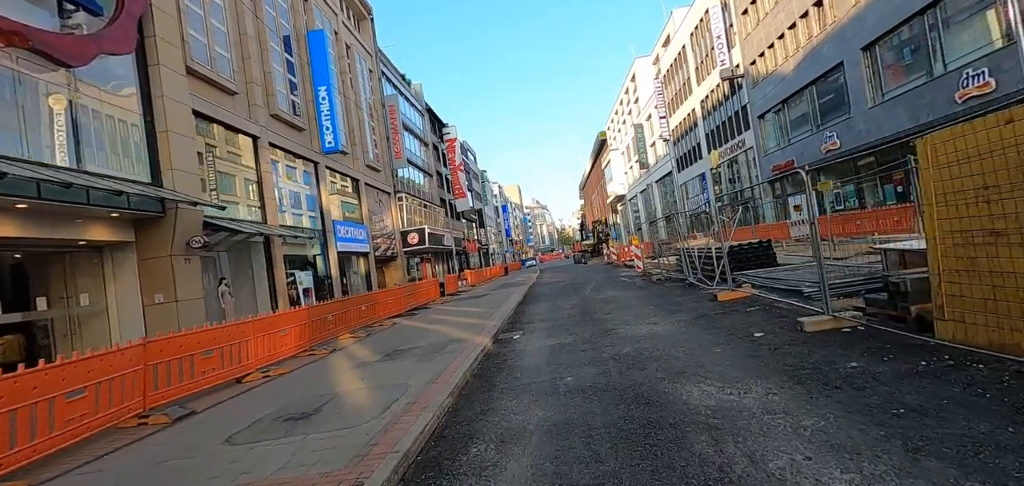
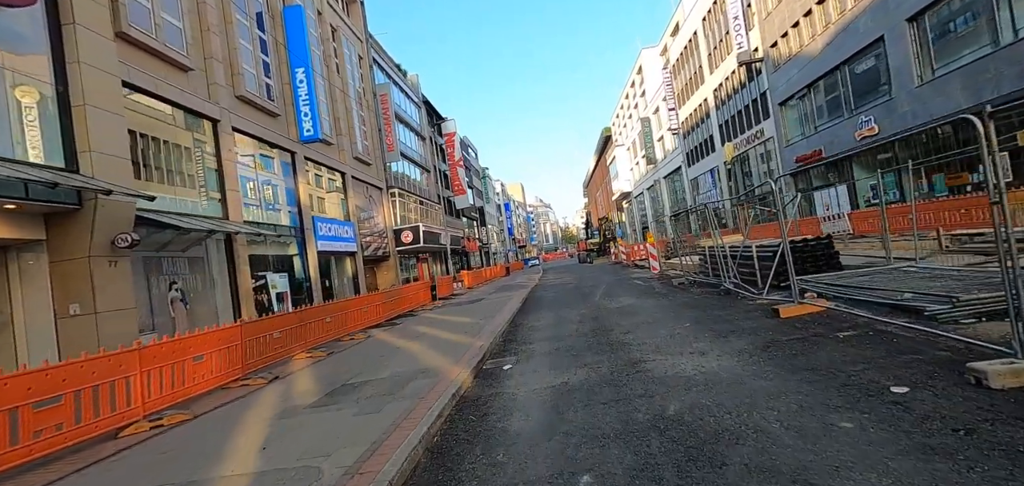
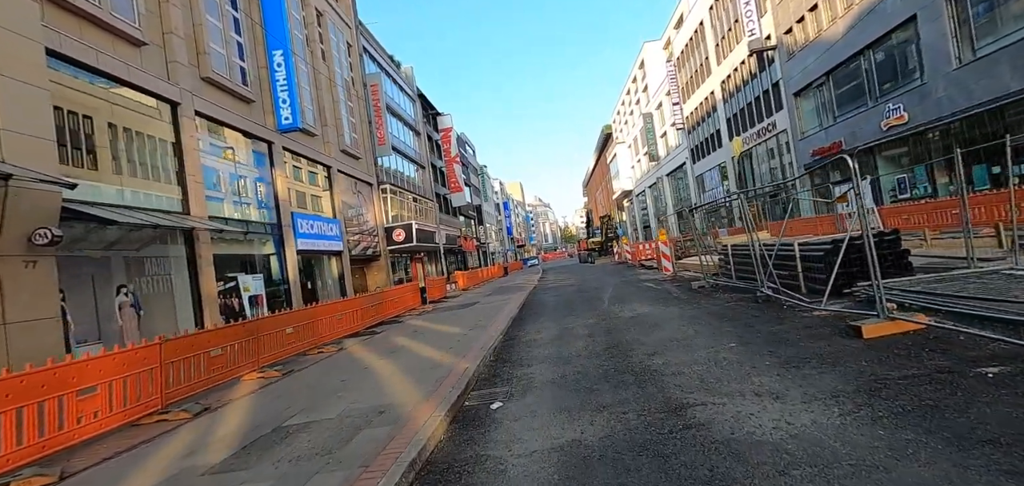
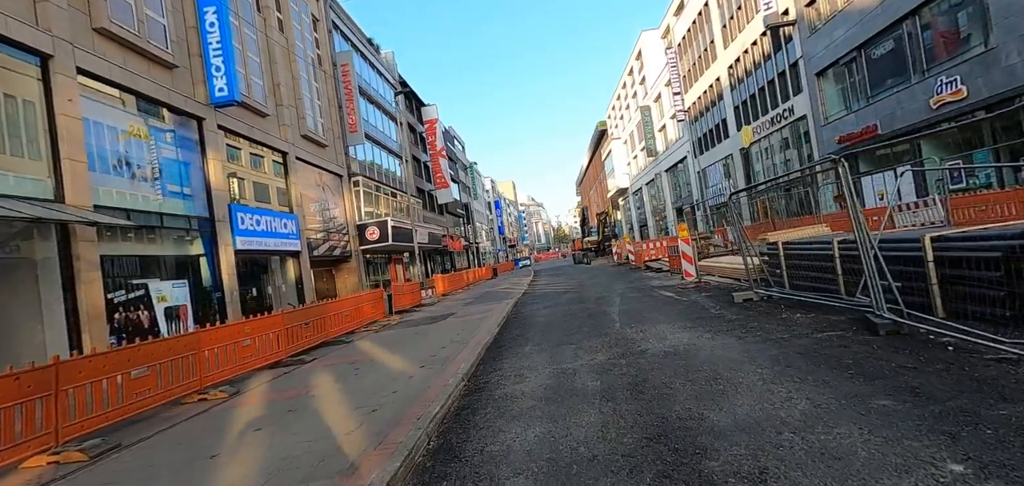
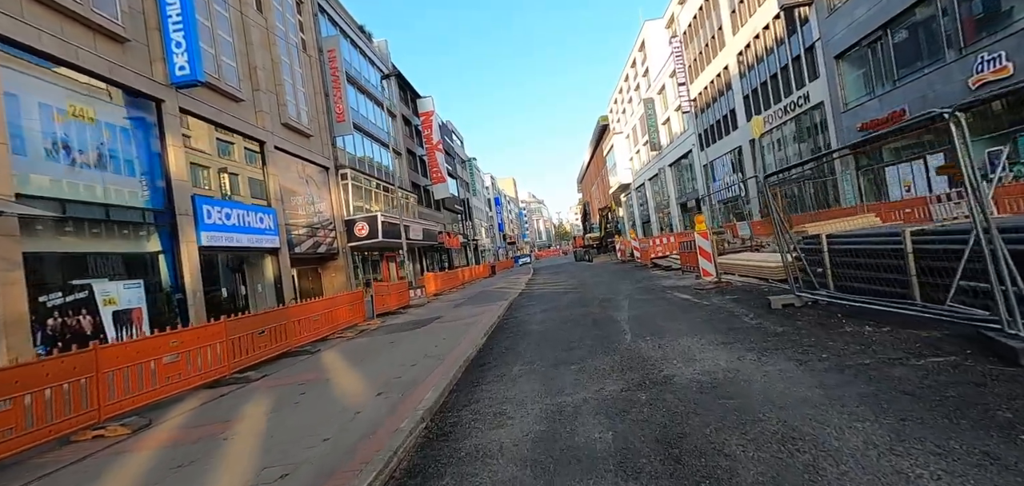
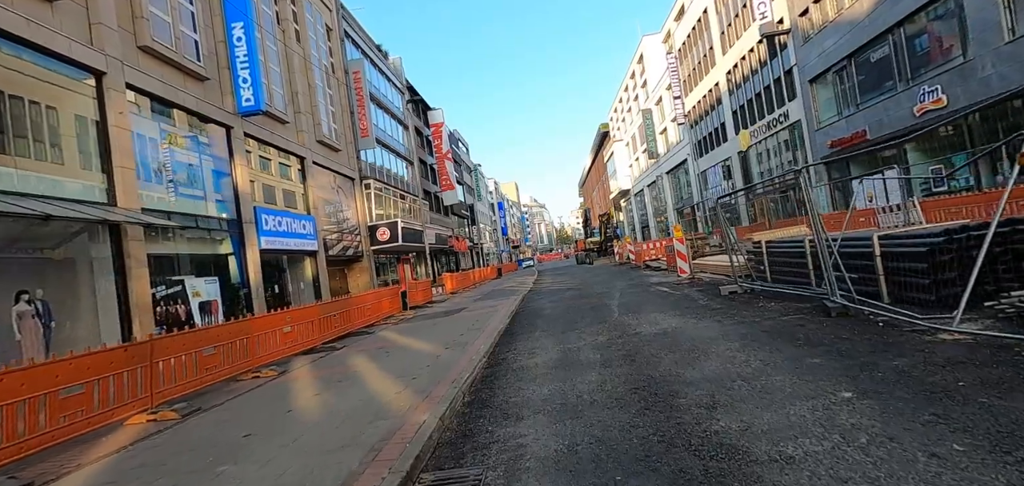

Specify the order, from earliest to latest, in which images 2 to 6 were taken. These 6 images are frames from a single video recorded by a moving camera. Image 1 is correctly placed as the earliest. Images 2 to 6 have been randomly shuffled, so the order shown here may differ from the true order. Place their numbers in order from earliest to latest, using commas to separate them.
2, 3, 6, 4, 5
